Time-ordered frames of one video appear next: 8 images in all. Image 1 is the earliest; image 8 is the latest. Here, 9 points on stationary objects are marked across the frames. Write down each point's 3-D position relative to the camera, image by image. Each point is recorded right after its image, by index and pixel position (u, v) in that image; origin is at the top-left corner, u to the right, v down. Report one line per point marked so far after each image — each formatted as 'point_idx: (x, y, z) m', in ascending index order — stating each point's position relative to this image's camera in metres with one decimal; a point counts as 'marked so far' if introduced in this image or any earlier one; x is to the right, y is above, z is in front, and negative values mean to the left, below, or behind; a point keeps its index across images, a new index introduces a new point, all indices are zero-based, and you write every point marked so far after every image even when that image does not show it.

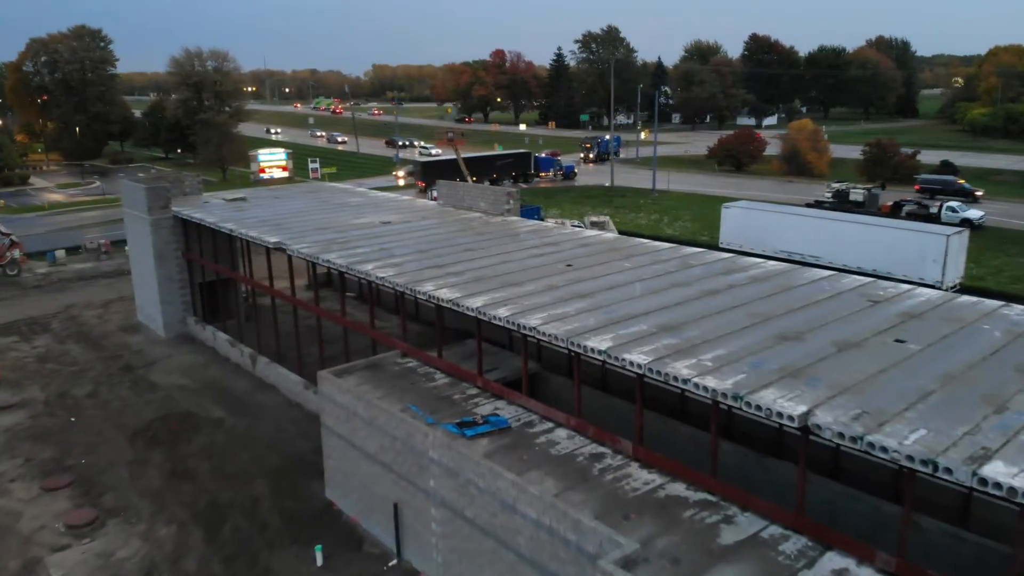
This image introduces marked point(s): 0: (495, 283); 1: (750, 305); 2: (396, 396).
0: (-0.3, +0.1, +15.4) m
1: (+3.7, -0.3, +13.7) m
2: (-1.9, -1.8, +14.3) m
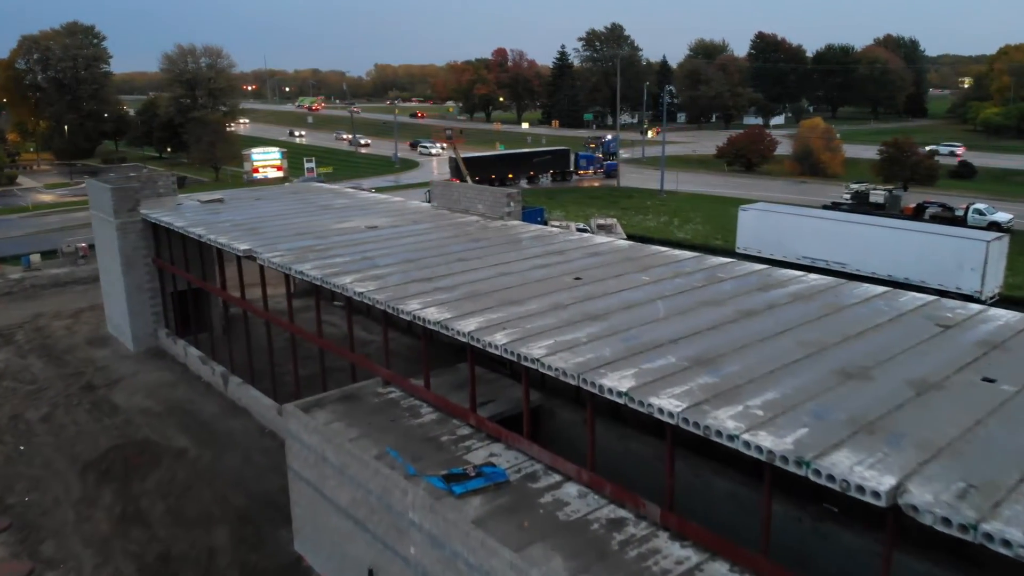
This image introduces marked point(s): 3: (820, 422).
0: (-0.3, -0.2, +13.1) m
1: (+3.6, -0.6, +11.4) m
2: (-1.9, -2.0, +12.0) m
3: (+2.9, -1.3, +8.5) m
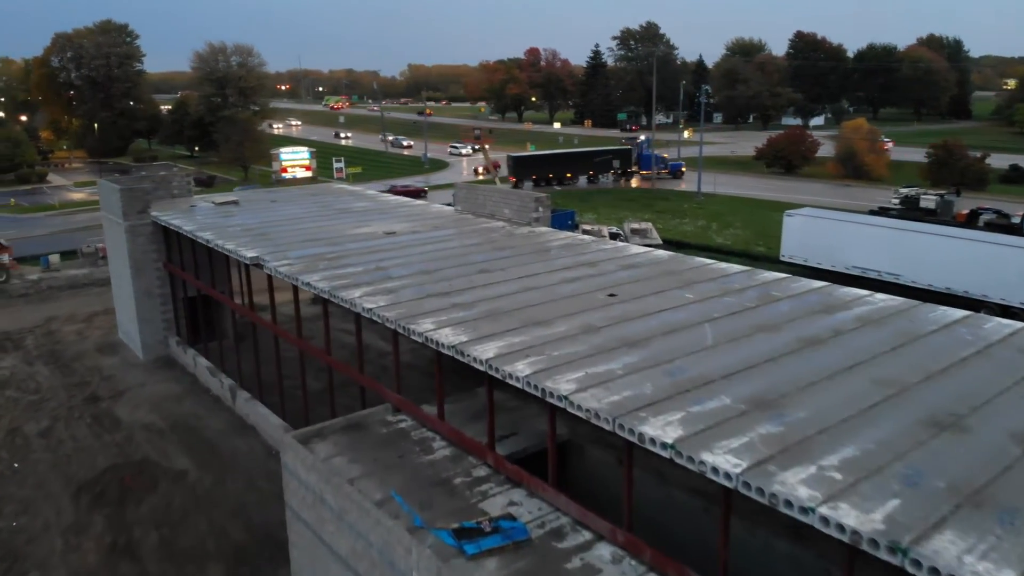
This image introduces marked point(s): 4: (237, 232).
0: (0.0, -0.4, +11.6) m
1: (+3.9, -0.8, +9.7) m
2: (-1.6, -2.3, +10.5) m
3: (+3.1, -1.6, +6.9) m
4: (-6.2, +1.2, +19.9) m
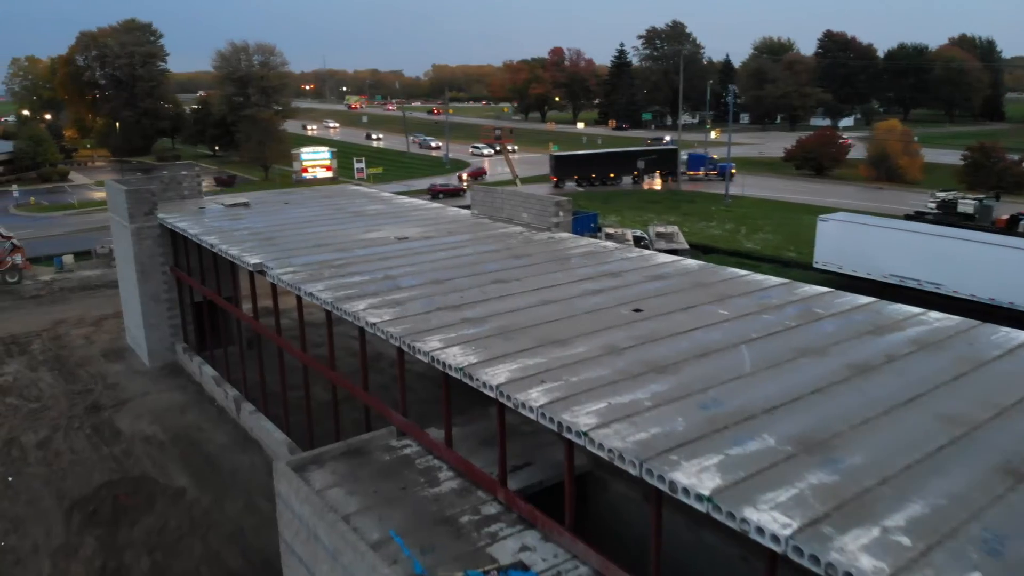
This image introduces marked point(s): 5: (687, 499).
0: (+0.2, -0.6, +10.6) m
1: (+4.0, -1.1, +8.6) m
2: (-1.5, -2.4, +9.5) m
3: (+3.1, -1.8, +5.7) m
4: (-5.8, +1.1, +19.0) m
5: (+1.3, -1.6, +6.7) m
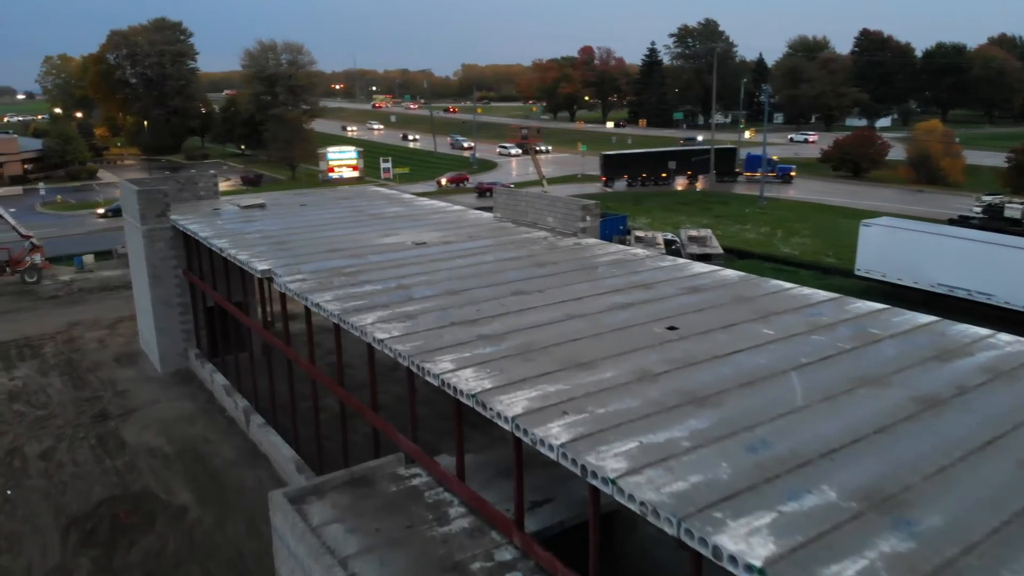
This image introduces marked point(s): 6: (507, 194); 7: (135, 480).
0: (+0.4, -0.8, +9.5) m
1: (+4.2, -1.3, +7.4) m
2: (-1.3, -2.6, +8.5) m
3: (+3.2, -2.0, +4.6) m
4: (-5.3, +1.0, +18.1) m
5: (+1.4, -1.8, +5.6) m
6: (-0.1, +2.0, +19.3) m
7: (-7.0, -3.5, +16.4) m
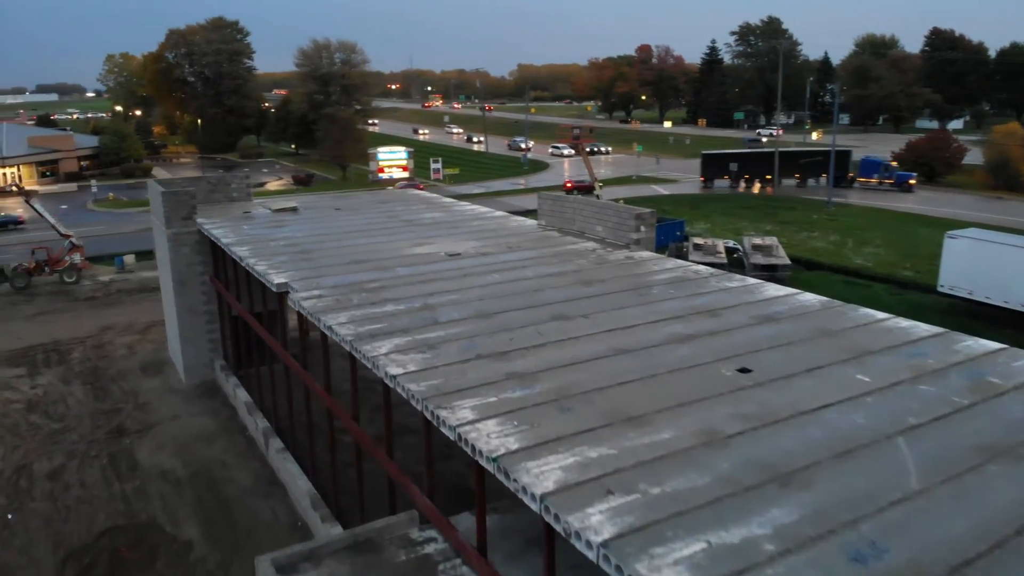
0: (+0.7, -1.1, +7.8) m
1: (+4.3, -1.6, +5.4) m
2: (-1.1, -2.9, +6.9) m
3: (+3.2, -2.3, +2.7) m
4: (-4.4, +0.8, +16.7) m
5: (+1.4, -2.1, +3.8) m
6: (+0.8, +1.7, +17.6) m
7: (-6.3, -3.7, +15.1) m
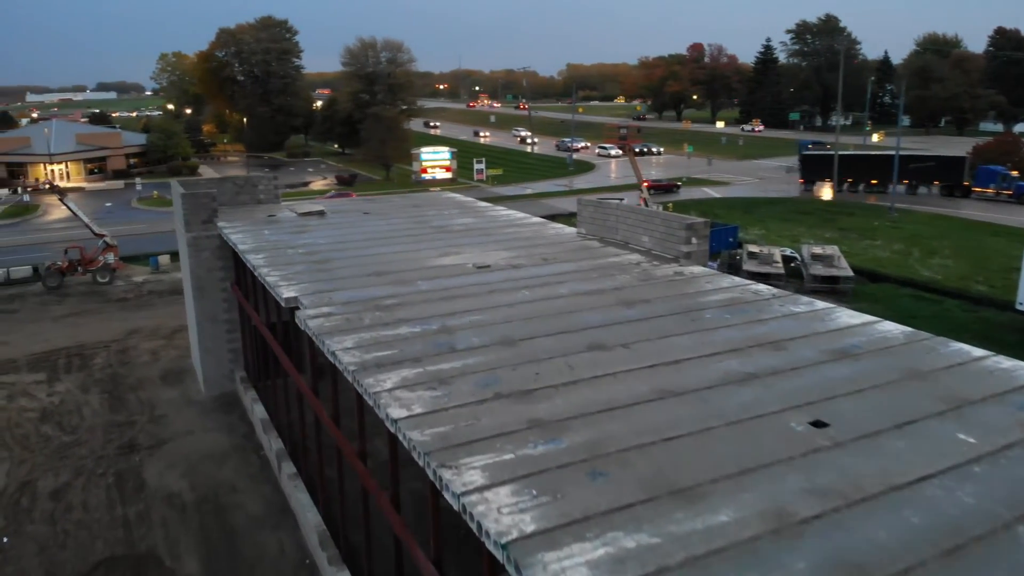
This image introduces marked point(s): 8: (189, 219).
0: (+0.8, -1.3, +6.3) m
1: (+4.3, -1.9, +3.7) m
2: (-1.0, -3.1, +5.5) m
3: (+3.0, -2.6, +1.1) m
4: (-3.8, +0.6, +15.5) m
5: (+1.4, -2.3, +2.3) m
6: (+1.5, +1.5, +16.0) m
7: (-5.8, -3.9, +14.0) m
8: (-7.1, +1.6, +19.4) m
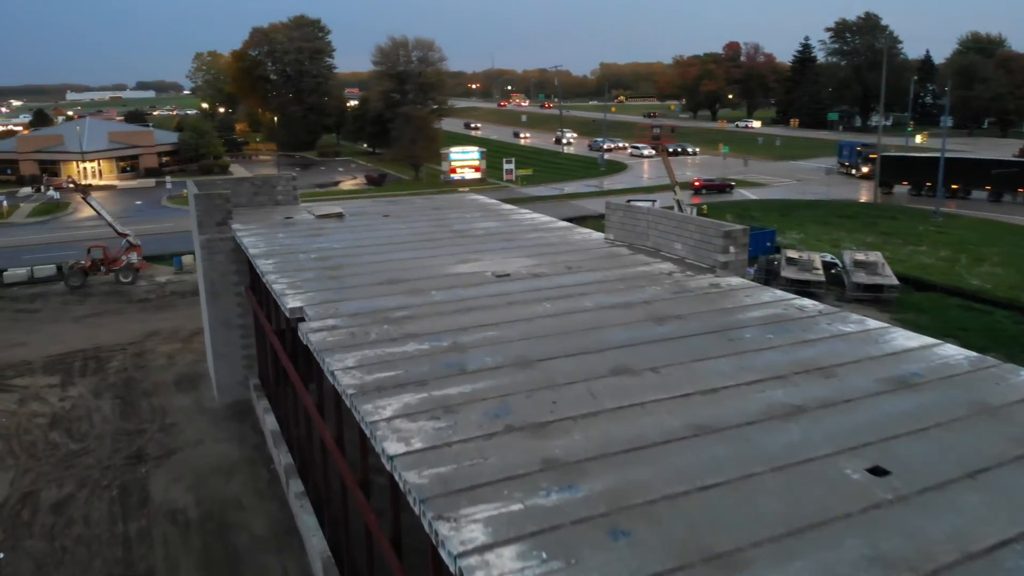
0: (+0.9, -1.5, +5.3) m
1: (+4.3, -2.1, +2.7) m
2: (-1.0, -3.2, +4.6) m
3: (+2.9, -2.8, +0.1) m
4: (-3.4, +0.5, +14.7) m
5: (+1.2, -2.5, +1.3) m
6: (+1.9, +1.3, +15.1) m
7: (-5.5, -4.0, +13.2) m
8: (-6.5, +1.5, +18.8) m
